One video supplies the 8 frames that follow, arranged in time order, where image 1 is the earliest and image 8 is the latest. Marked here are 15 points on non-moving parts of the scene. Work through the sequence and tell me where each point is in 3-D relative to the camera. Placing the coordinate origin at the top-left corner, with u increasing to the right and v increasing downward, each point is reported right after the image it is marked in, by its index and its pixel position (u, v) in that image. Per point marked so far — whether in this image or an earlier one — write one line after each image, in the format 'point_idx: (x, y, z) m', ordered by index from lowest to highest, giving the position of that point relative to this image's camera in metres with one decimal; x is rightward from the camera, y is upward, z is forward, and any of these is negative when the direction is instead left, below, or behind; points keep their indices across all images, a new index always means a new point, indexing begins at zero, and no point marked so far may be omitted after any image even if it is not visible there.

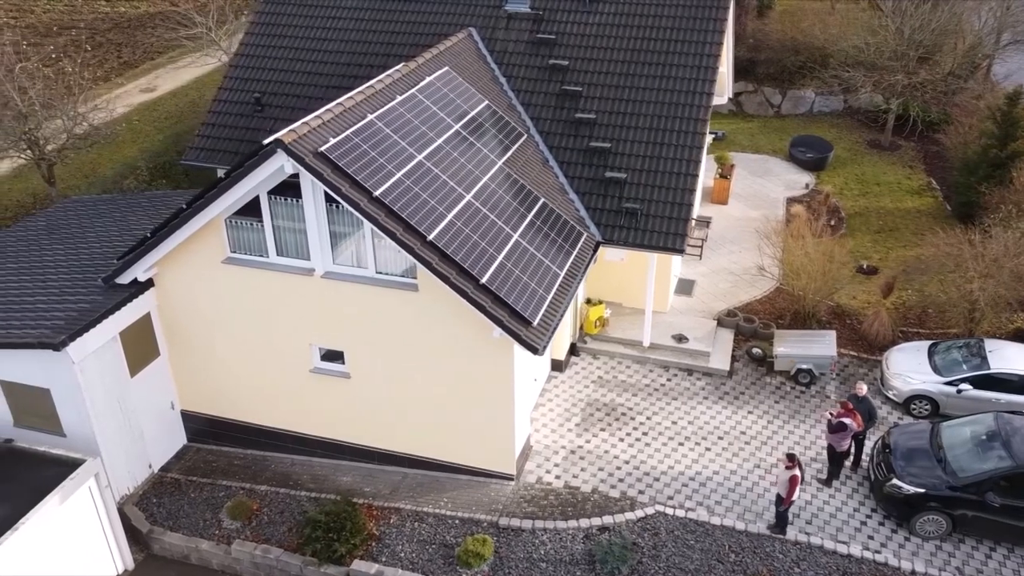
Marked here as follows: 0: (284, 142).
0: (-3.0, +1.9, +10.9) m
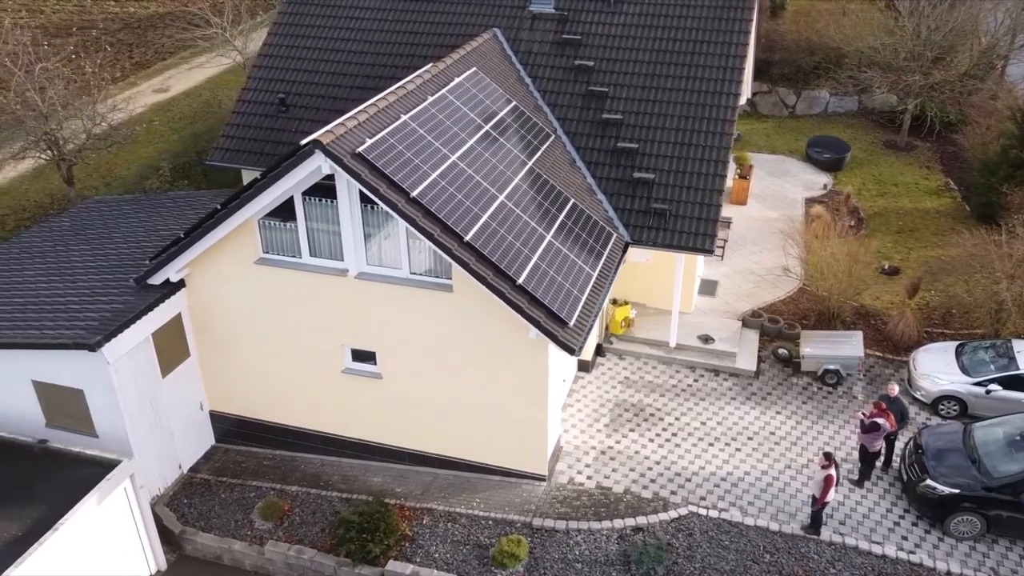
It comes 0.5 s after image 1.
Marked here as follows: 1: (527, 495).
0: (-2.5, +1.9, +10.9) m
1: (+0.3, -3.2, +13.1) m
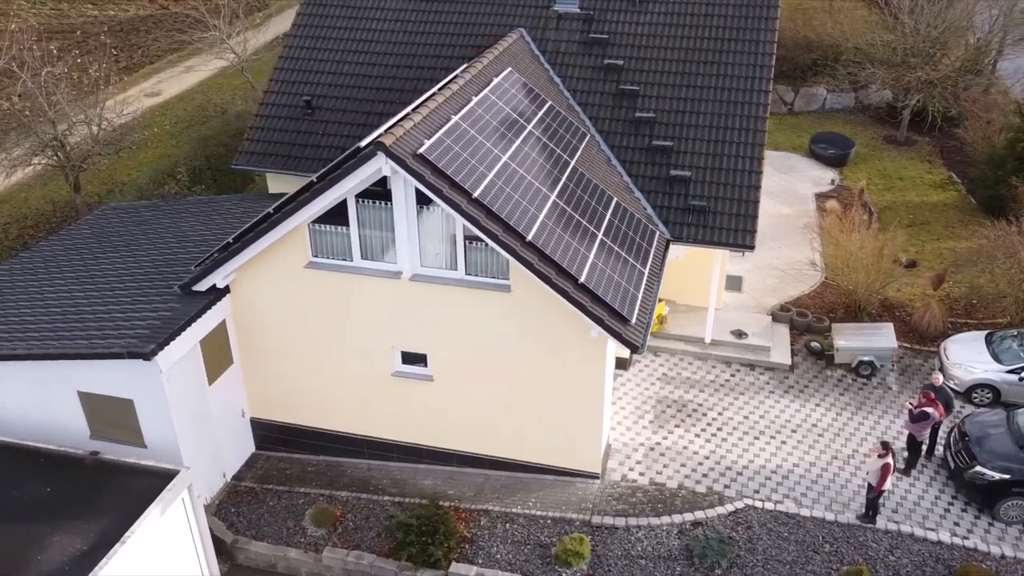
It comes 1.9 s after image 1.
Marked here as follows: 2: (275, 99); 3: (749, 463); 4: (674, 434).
0: (-1.7, +1.8, +10.9) m
1: (+1.1, -3.2, +13.1) m
2: (-4.9, +3.9, +17.4) m
3: (+3.8, -2.8, +13.6) m
4: (+2.7, -2.5, +14.2) m
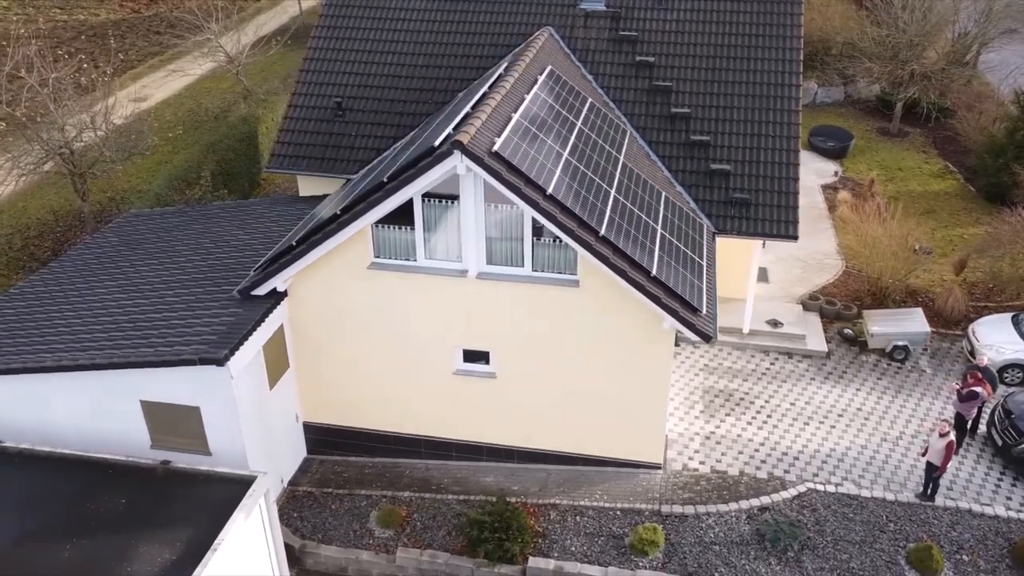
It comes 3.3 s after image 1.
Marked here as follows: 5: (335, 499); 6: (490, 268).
0: (-0.7, +1.9, +10.9) m
1: (+2.1, -3.1, +13.3) m
2: (-4.3, +3.8, +17.2) m
3: (+4.8, -2.6, +14.0) m
4: (+3.7, -2.3, +14.5) m
5: (-2.9, -3.4, +13.7) m
6: (-0.3, +0.3, +12.5) m
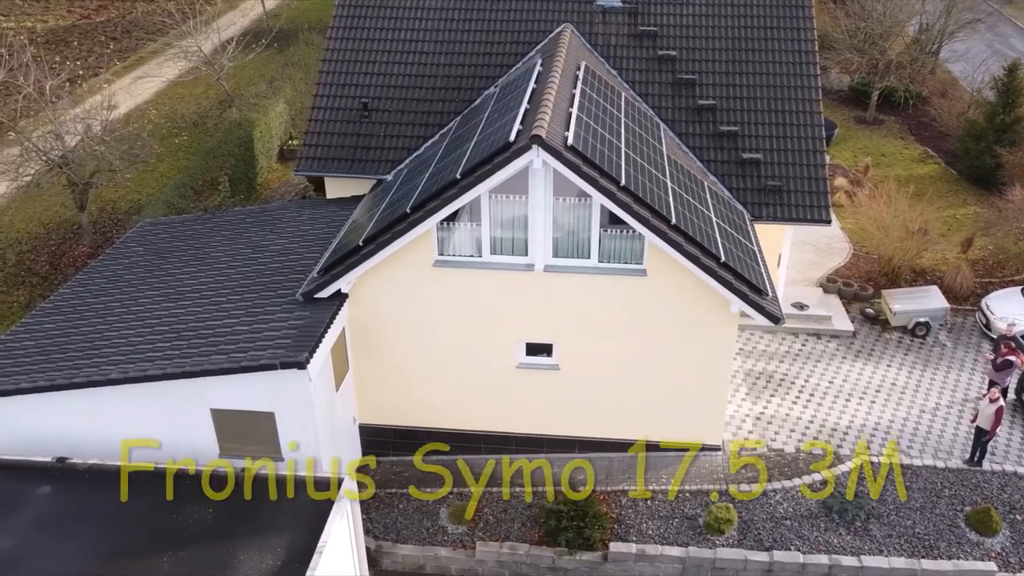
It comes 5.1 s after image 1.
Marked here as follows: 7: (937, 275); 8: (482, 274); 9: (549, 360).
0: (+0.4, +2.0, +11.1) m
1: (+3.2, -2.9, +13.7) m
2: (-3.8, +3.8, +17.1) m
3: (+5.8, -2.3, +14.5) m
4: (+4.6, -2.0, +15.0) m
5: (-1.8, -3.4, +13.6) m
6: (+0.7, +0.4, +12.7) m
7: (+9.3, +0.3, +18.6) m
8: (-0.5, +0.2, +12.7) m
9: (+0.6, -1.1, +13.5) m
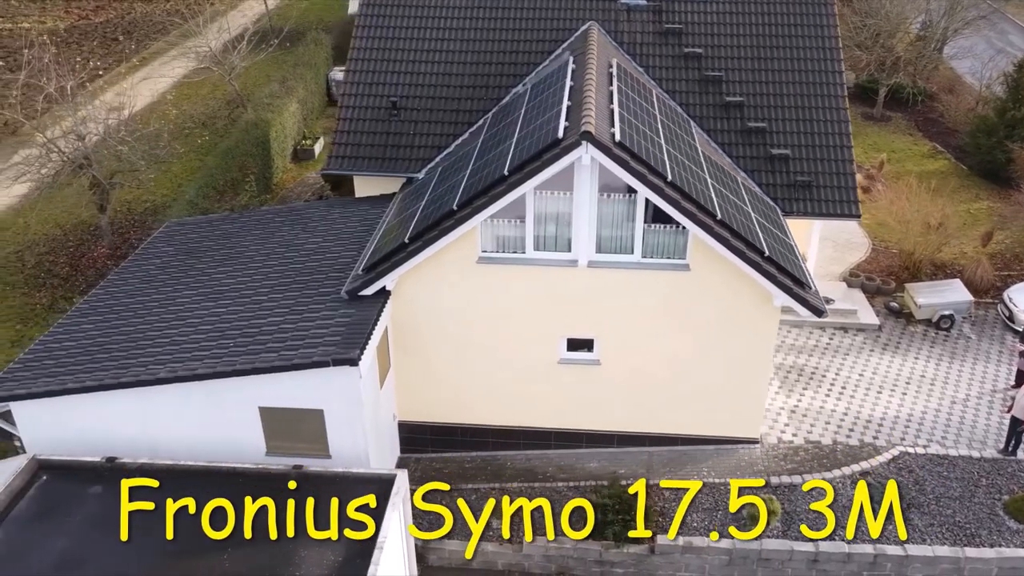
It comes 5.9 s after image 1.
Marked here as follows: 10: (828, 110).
0: (+1.1, +2.0, +11.1) m
1: (+3.9, -2.8, +13.8) m
2: (-3.2, +3.8, +17.1) m
3: (+6.5, -2.2, +14.7) m
4: (+5.3, -1.9, +15.1) m
5: (-1.1, -3.4, +13.7) m
6: (+1.3, +0.5, +12.8) m
7: (+9.9, +0.4, +18.8) m
8: (+0.2, +0.3, +12.8) m
9: (+1.2, -1.1, +13.6) m
10: (+6.1, +3.4, +16.4) m
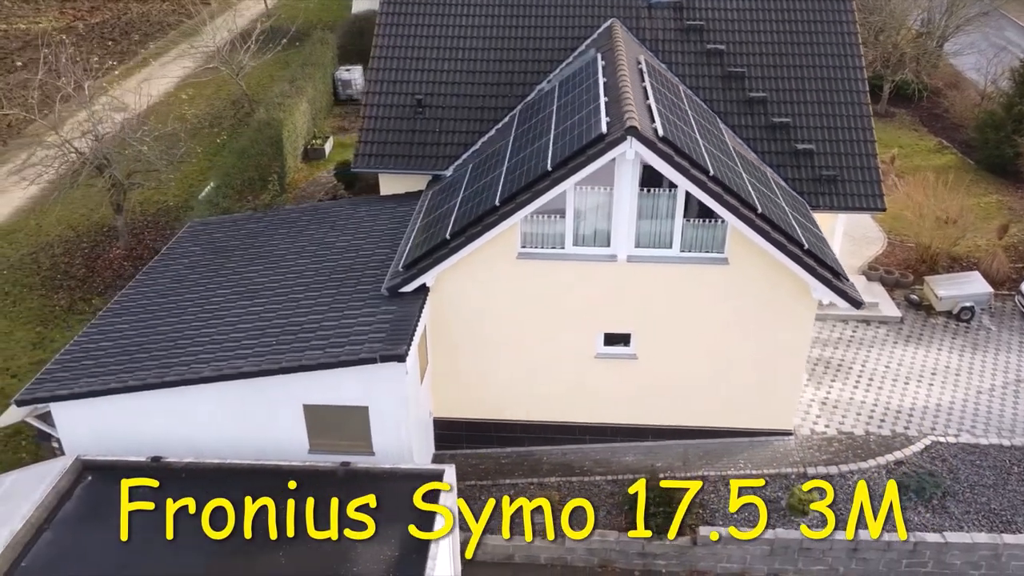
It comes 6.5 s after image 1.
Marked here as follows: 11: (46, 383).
0: (+1.7, +2.1, +11.2) m
1: (+4.5, -2.7, +13.9) m
2: (-2.7, +3.8, +17.1) m
3: (+7.1, -2.1, +14.9) m
4: (+5.8, -1.8, +15.3) m
5: (-0.5, -3.3, +13.8) m
6: (+1.9, +0.6, +12.9) m
7: (+10.4, +0.6, +19.0) m
8: (+0.8, +0.3, +12.9) m
9: (+1.8, -1.0, +13.7) m
10: (+6.6, +3.6, +16.5) m
11: (-6.7, -1.4, +12.2) m
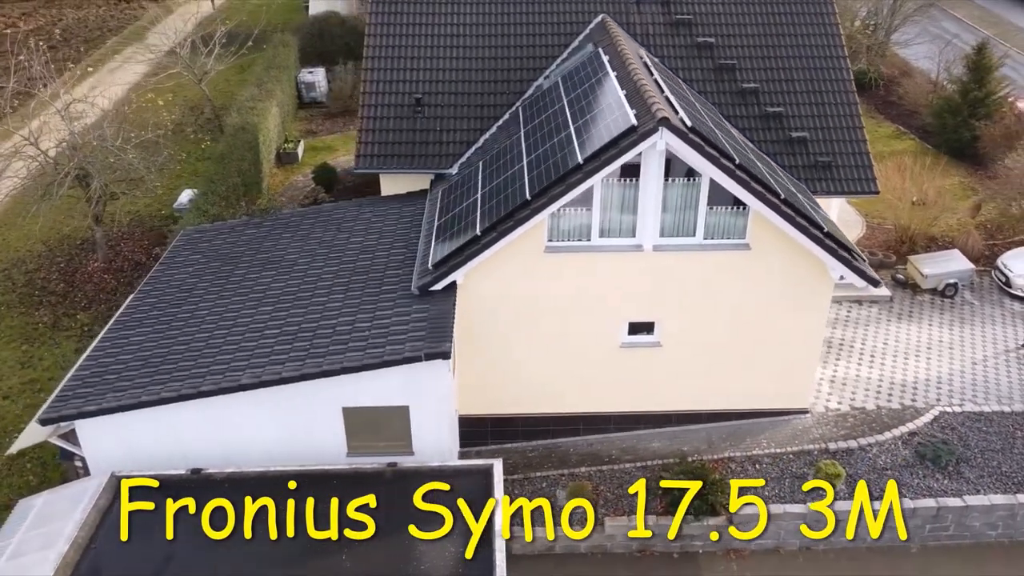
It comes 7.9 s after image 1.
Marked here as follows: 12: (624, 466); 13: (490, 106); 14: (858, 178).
0: (+2.2, +2.3, +11.5) m
1: (+5.0, -2.4, +14.4) m
2: (-2.8, +3.8, +17.0) m
3: (+7.4, -1.7, +15.5) m
4: (+6.2, -1.5, +15.9) m
5: (0.0, -3.2, +13.8) m
6: (+2.3, +0.8, +13.1) m
7: (+10.3, +1.1, +19.9) m
8: (+1.2, +0.5, +13.1) m
9: (+2.3, -0.8, +13.9) m
10: (+6.6, +3.9, +17.2) m
11: (-6.2, -1.6, +11.8) m
12: (+1.9, -2.9, +14.0) m
13: (-0.5, +3.7, +16.9) m
14: (+6.7, +2.1, +16.3) m
